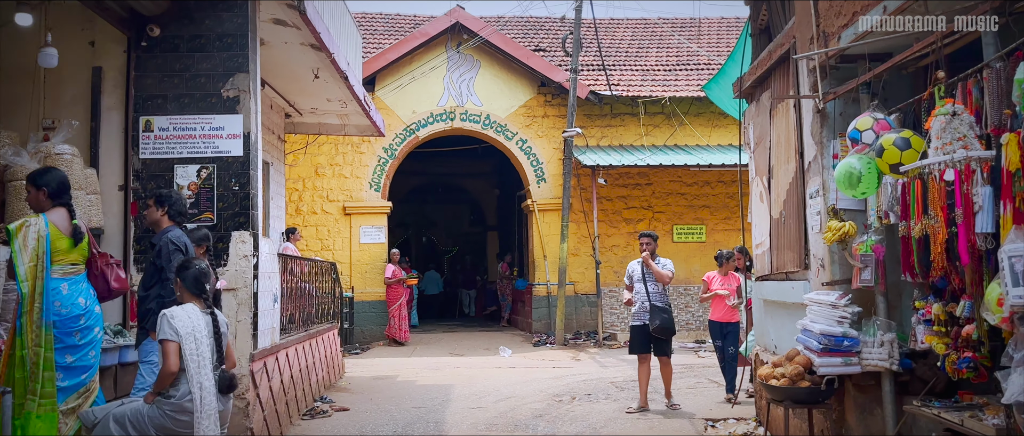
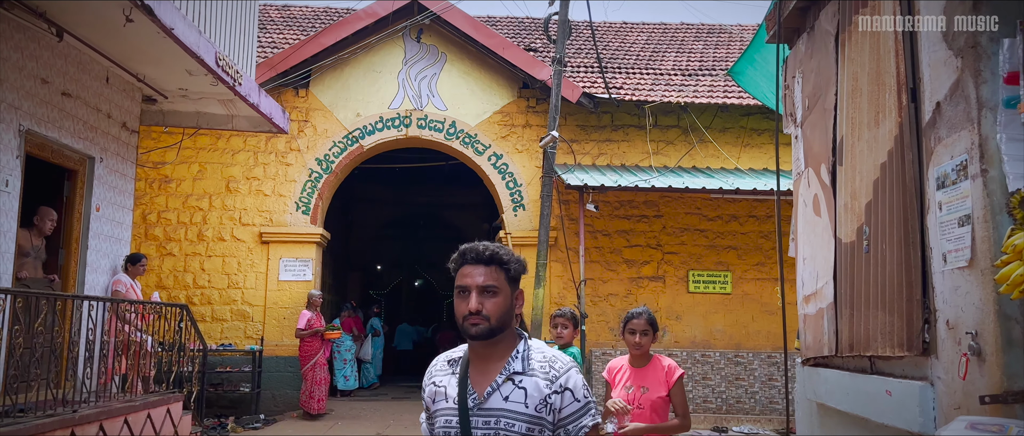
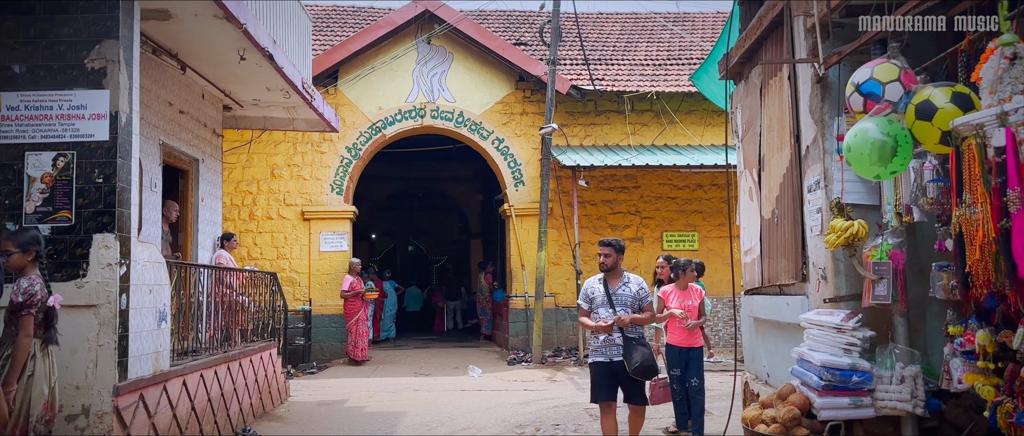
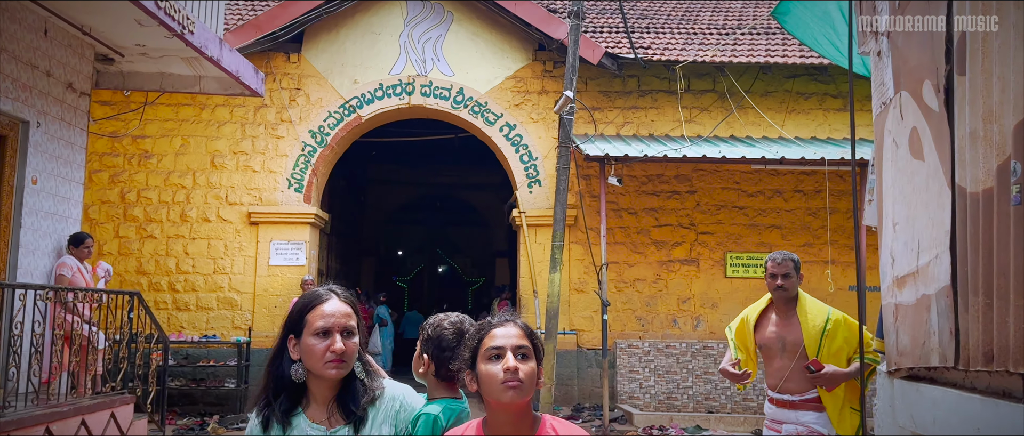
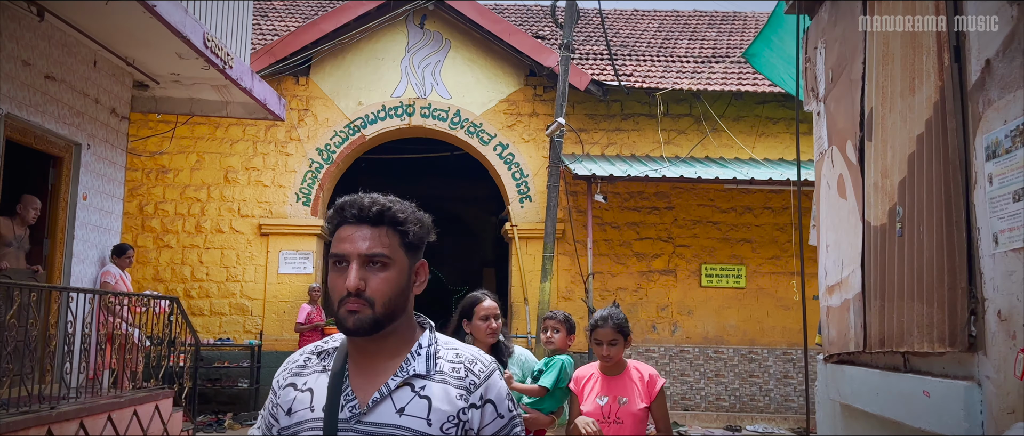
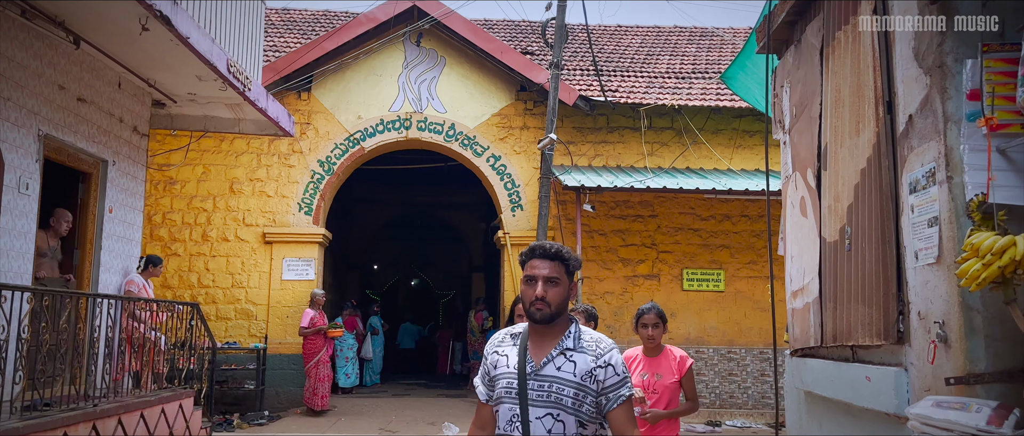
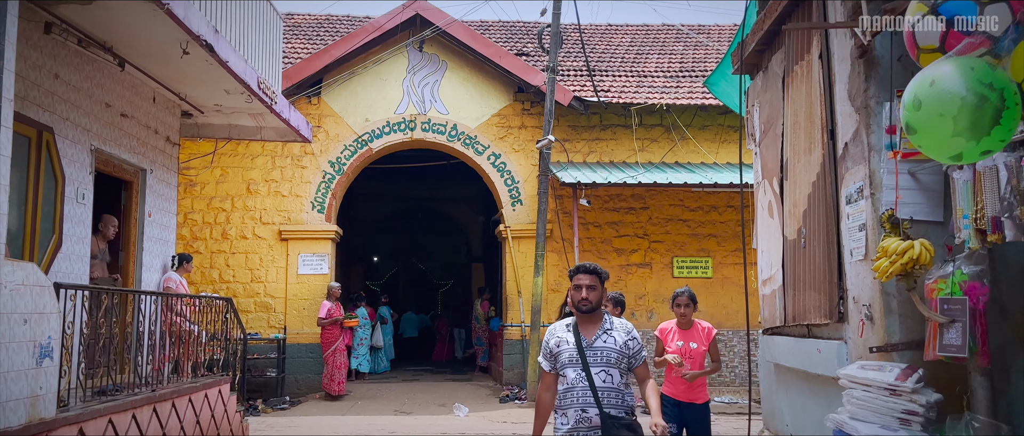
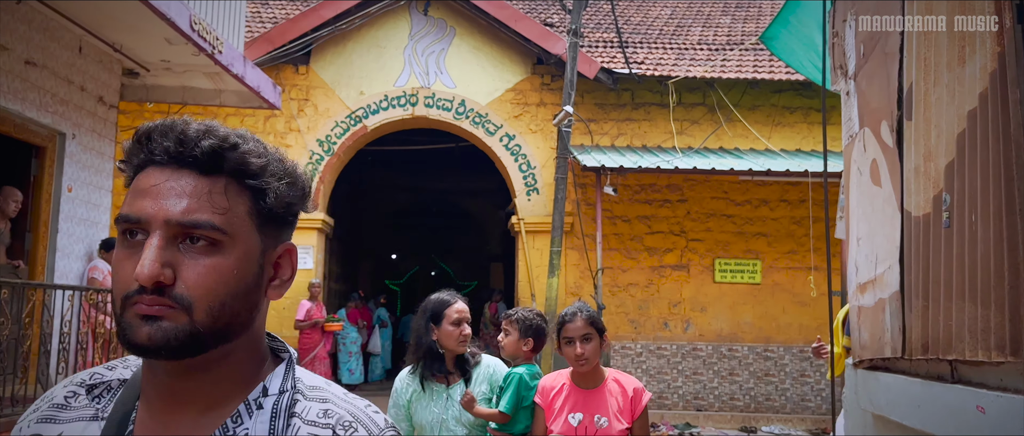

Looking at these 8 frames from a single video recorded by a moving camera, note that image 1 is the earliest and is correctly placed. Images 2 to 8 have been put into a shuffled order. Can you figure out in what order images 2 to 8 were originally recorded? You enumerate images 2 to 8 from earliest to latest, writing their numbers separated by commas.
3, 7, 6, 2, 5, 8, 4
